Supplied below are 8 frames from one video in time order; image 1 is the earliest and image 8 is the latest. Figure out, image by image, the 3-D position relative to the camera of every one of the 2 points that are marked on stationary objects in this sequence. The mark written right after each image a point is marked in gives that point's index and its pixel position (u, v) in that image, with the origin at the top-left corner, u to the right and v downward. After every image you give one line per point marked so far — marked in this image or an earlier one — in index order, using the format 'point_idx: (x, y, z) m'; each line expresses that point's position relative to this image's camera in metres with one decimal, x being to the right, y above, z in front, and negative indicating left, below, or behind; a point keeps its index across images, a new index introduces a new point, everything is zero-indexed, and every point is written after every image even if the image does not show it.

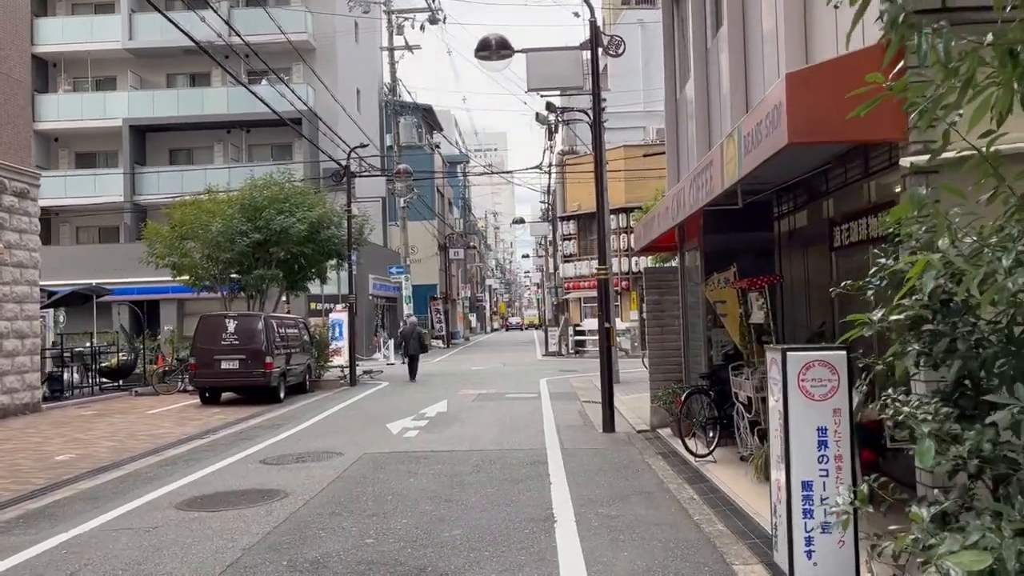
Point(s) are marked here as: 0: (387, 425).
0: (-2.0, -2.2, +13.8) m
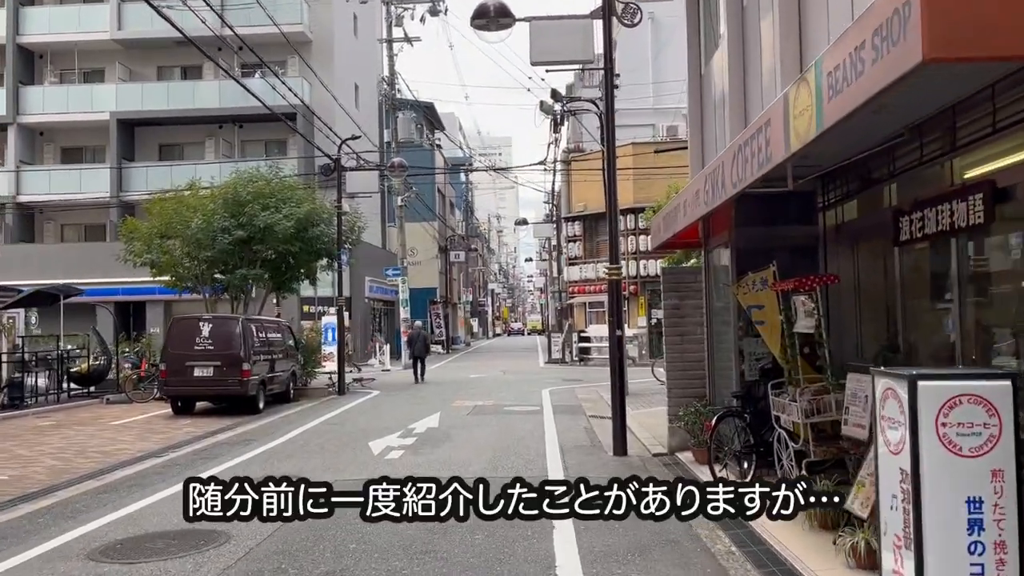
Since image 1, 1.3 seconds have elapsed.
0: (-2.0, -2.2, +12.2) m
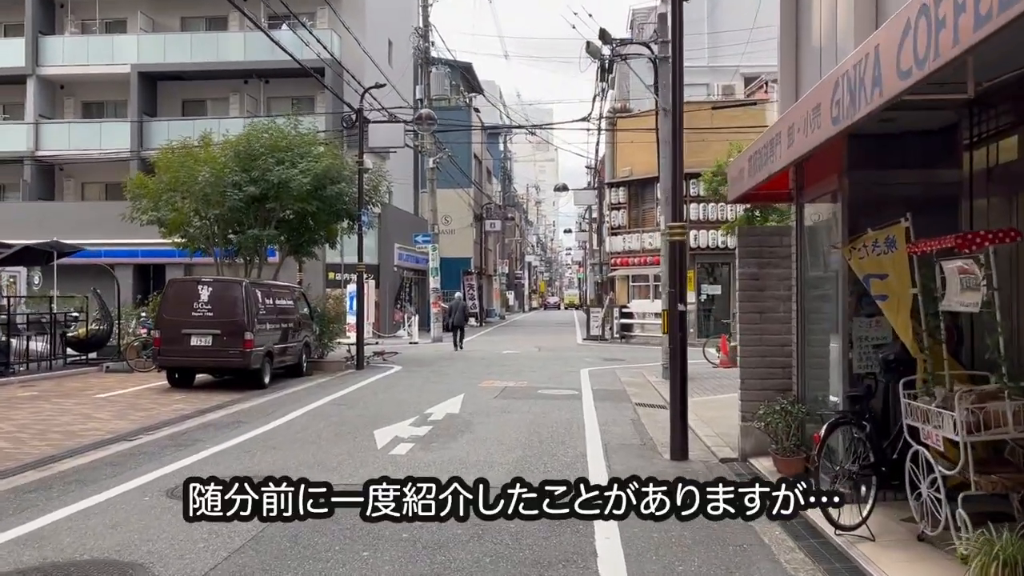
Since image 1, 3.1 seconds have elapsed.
0: (-1.6, -1.7, +10.3) m
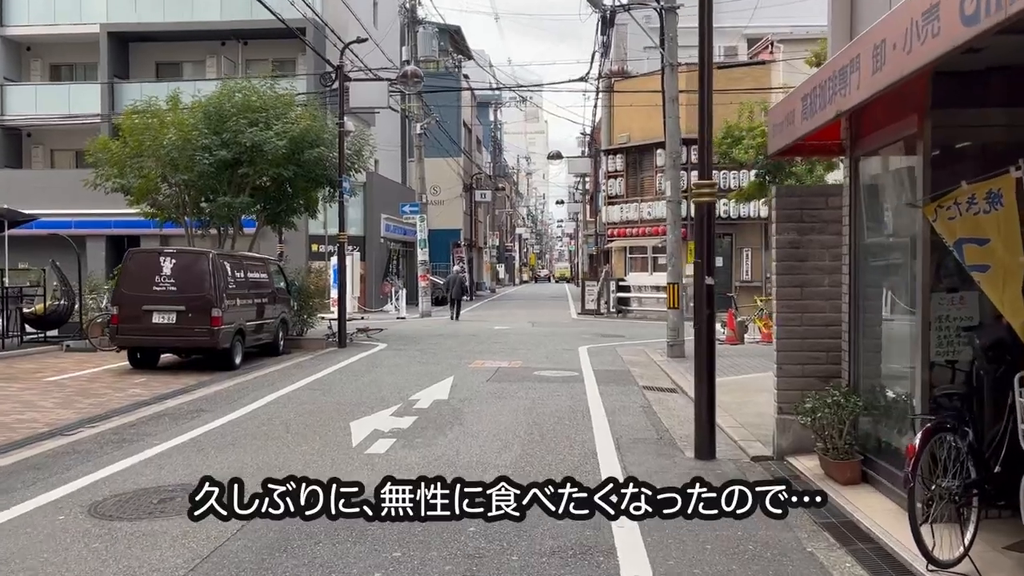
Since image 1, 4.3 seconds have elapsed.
0: (-1.7, -1.4, +9.0) m
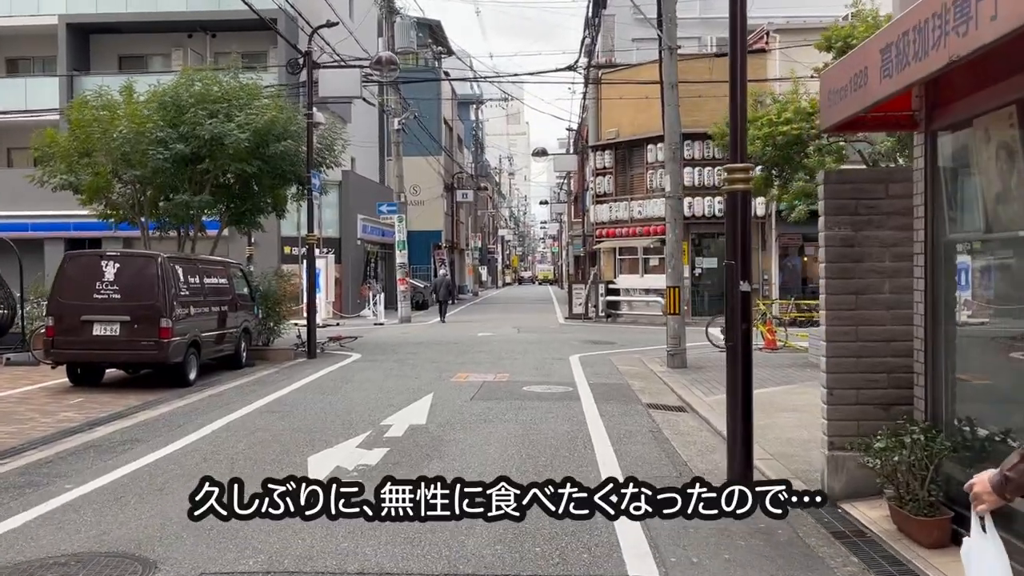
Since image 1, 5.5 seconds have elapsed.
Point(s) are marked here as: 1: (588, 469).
0: (-1.8, -1.5, +7.5) m
1: (+0.6, -1.5, +7.3) m
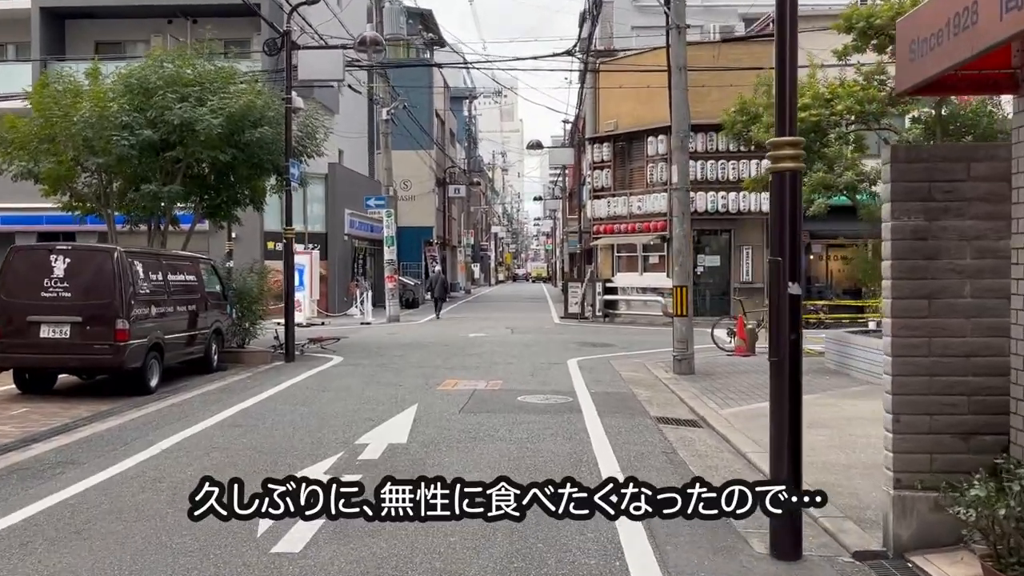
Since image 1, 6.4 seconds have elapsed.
0: (-1.8, -1.5, +6.3) m
1: (+0.6, -1.5, +6.2) m
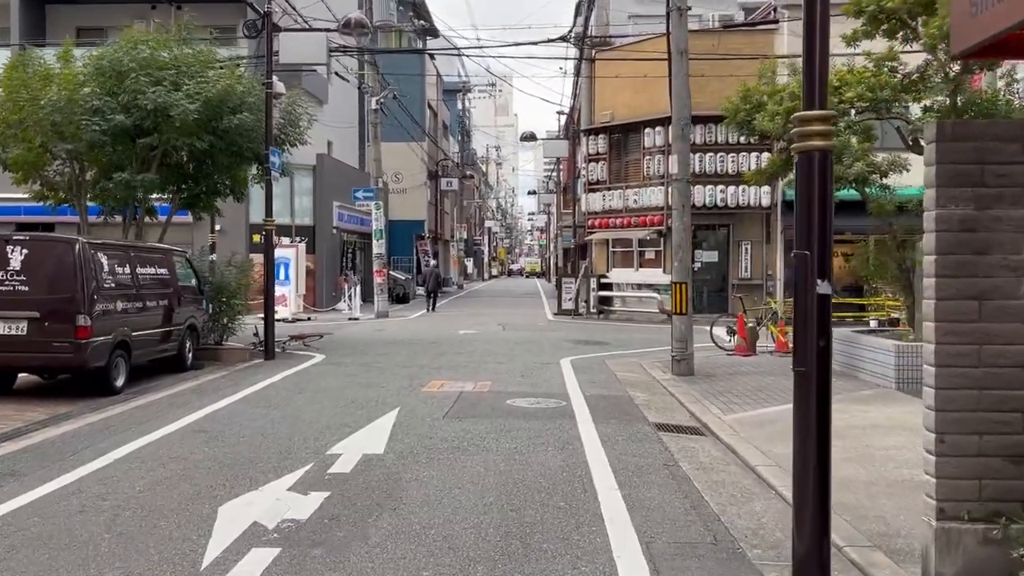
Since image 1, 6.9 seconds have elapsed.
0: (-1.9, -1.5, +5.6) m
1: (+0.5, -1.5, +5.5) m
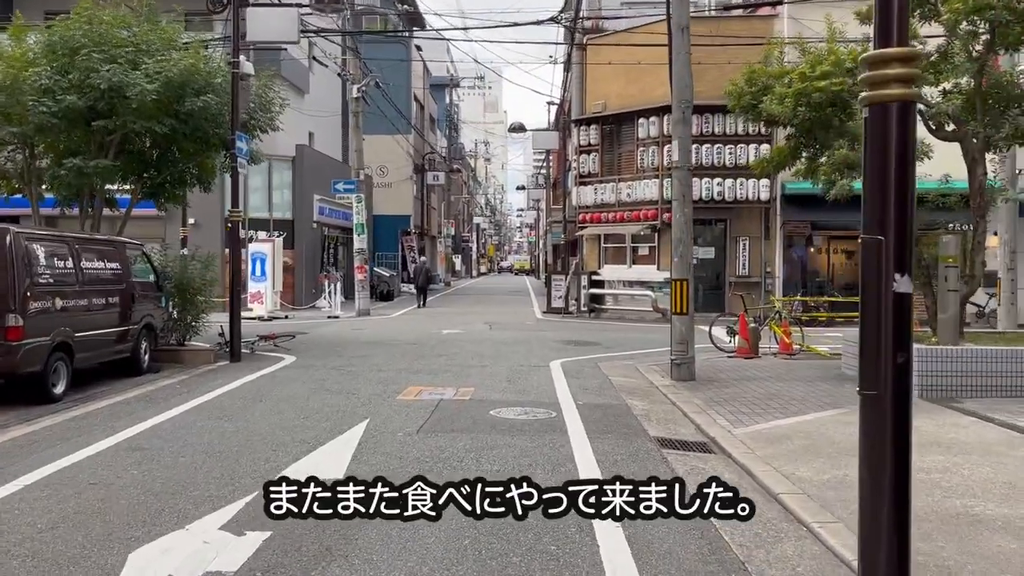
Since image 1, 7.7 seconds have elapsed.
0: (-2.0, -1.4, +4.6) m
1: (+0.4, -1.5, +4.5) m
